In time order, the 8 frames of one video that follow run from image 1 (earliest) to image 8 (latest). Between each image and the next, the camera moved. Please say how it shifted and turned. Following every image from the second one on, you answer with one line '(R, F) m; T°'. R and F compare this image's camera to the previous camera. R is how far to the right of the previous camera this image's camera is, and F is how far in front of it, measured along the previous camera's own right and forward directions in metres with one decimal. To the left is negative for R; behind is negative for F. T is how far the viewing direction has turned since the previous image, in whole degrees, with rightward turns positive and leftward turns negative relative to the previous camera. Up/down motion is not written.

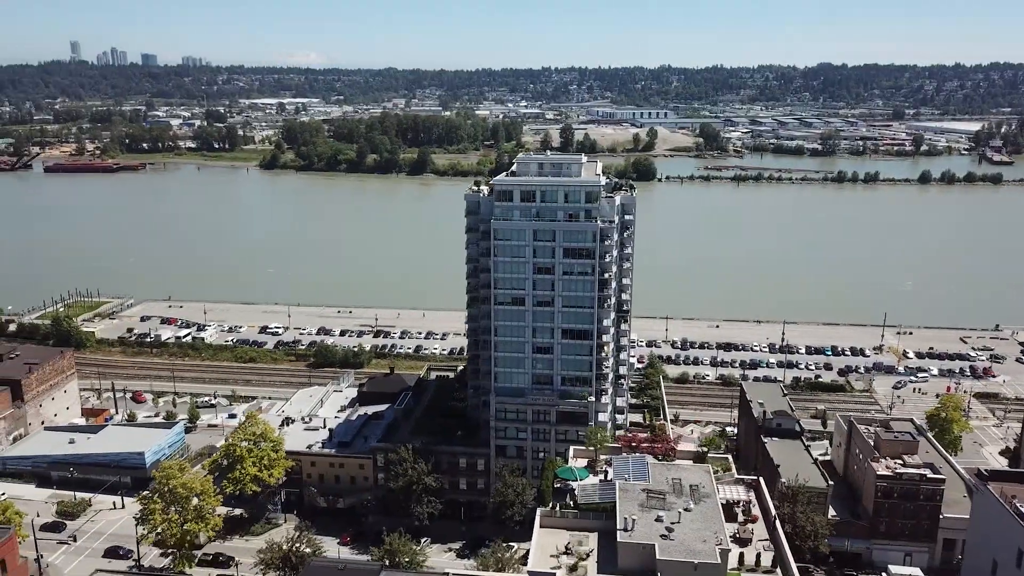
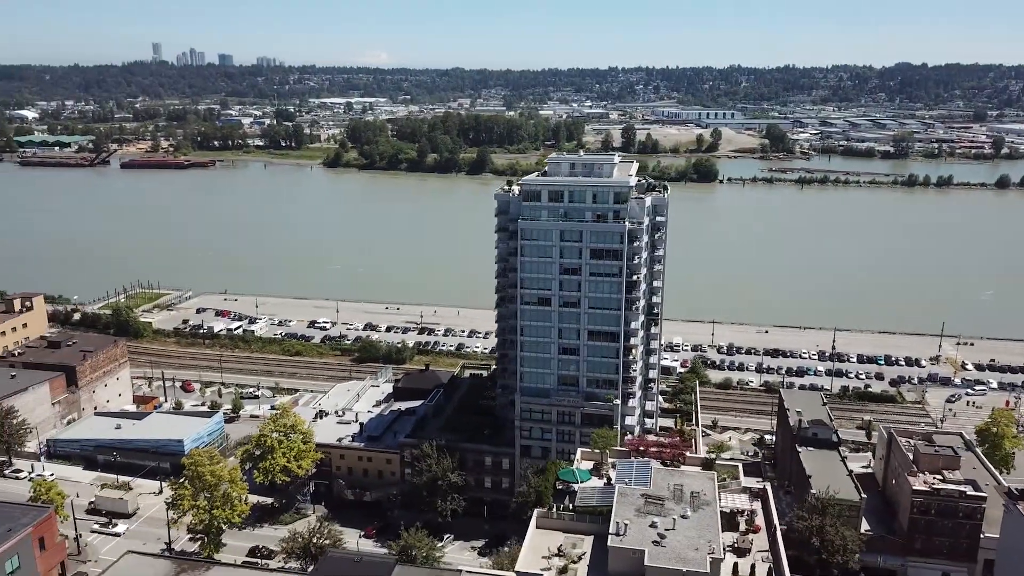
(+1.2, +0.1) m; -4°
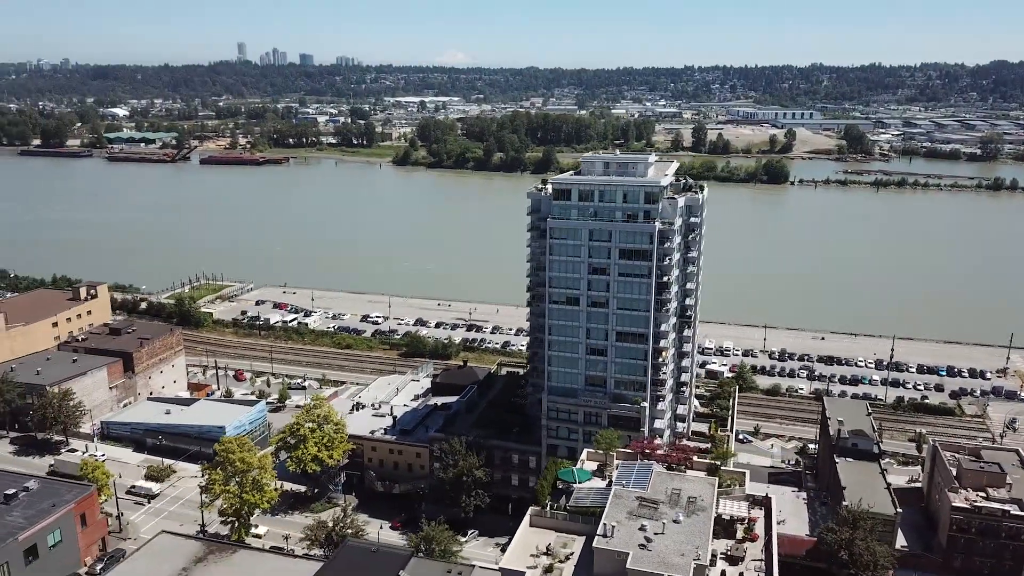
(+1.4, 0.0) m; -5°
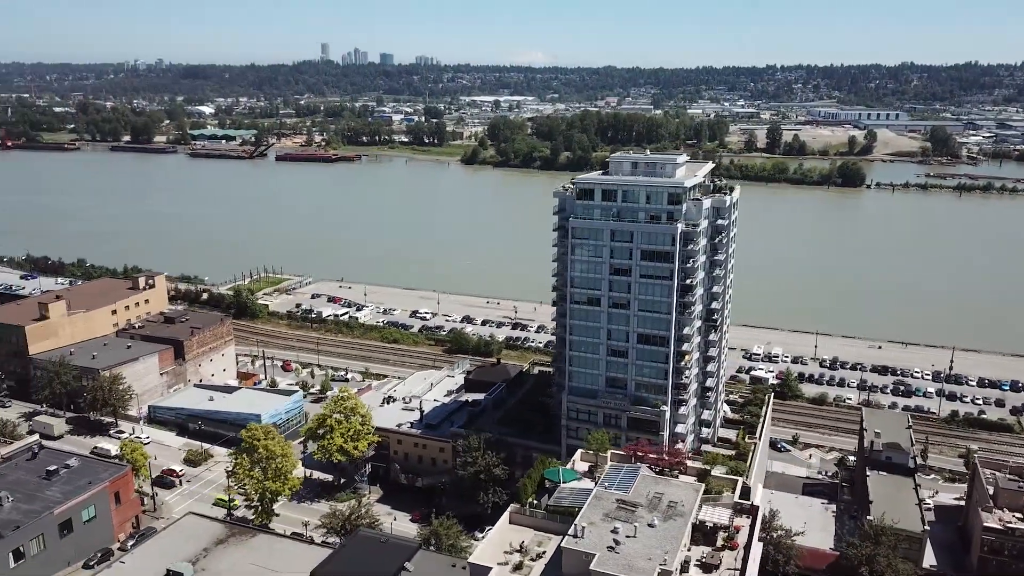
(+1.8, 0.0) m; -5°
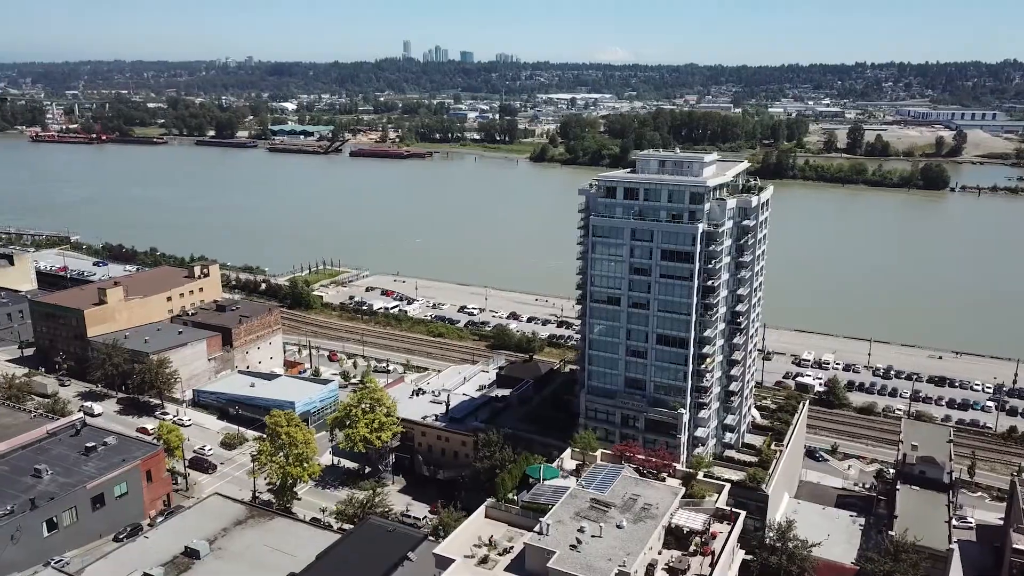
(+1.9, 0.0) m; -5°
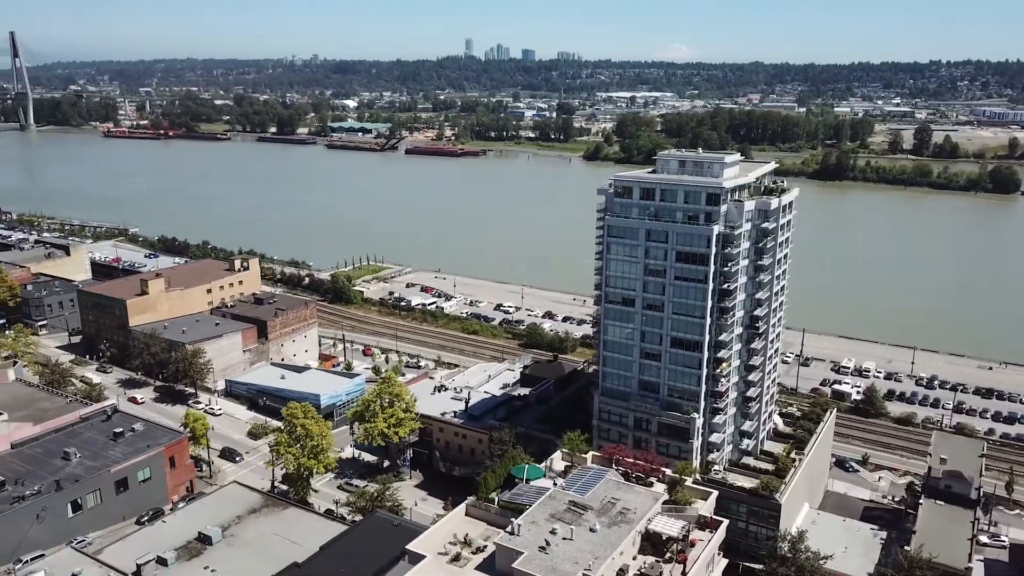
(+1.5, +0.1) m; -4°
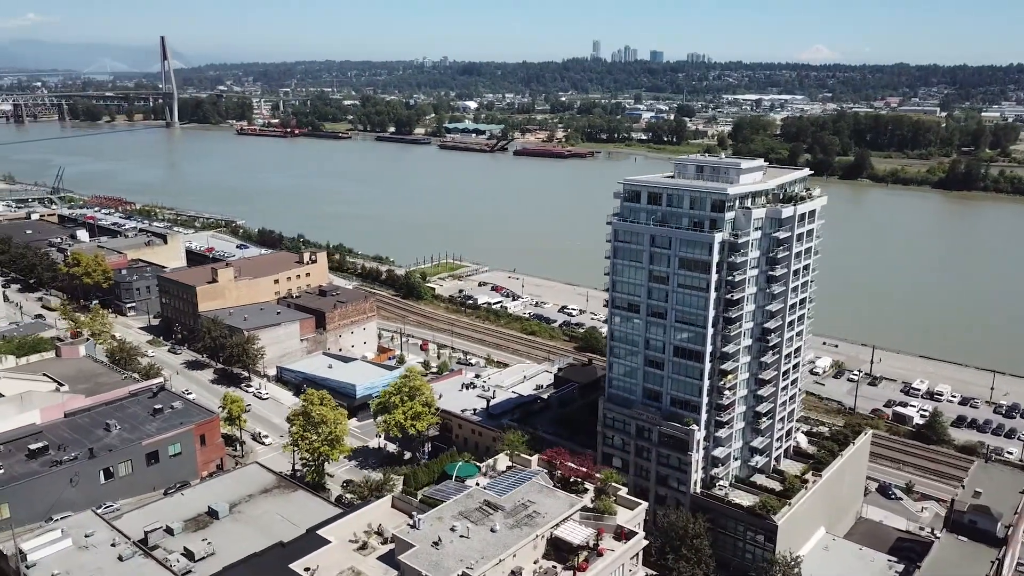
(+3.8, +0.1) m; -8°
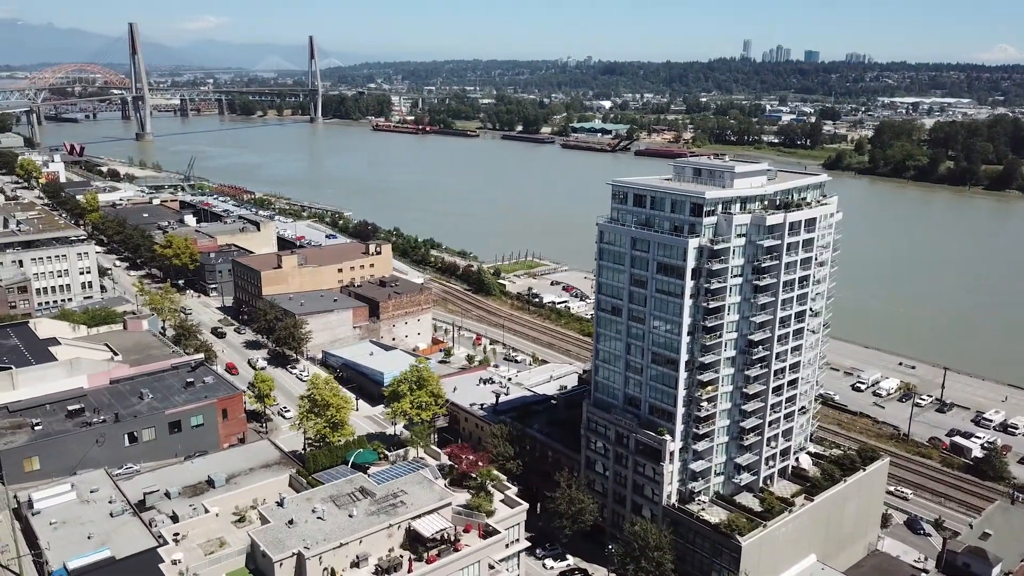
(+5.0, +0.3) m; -10°
